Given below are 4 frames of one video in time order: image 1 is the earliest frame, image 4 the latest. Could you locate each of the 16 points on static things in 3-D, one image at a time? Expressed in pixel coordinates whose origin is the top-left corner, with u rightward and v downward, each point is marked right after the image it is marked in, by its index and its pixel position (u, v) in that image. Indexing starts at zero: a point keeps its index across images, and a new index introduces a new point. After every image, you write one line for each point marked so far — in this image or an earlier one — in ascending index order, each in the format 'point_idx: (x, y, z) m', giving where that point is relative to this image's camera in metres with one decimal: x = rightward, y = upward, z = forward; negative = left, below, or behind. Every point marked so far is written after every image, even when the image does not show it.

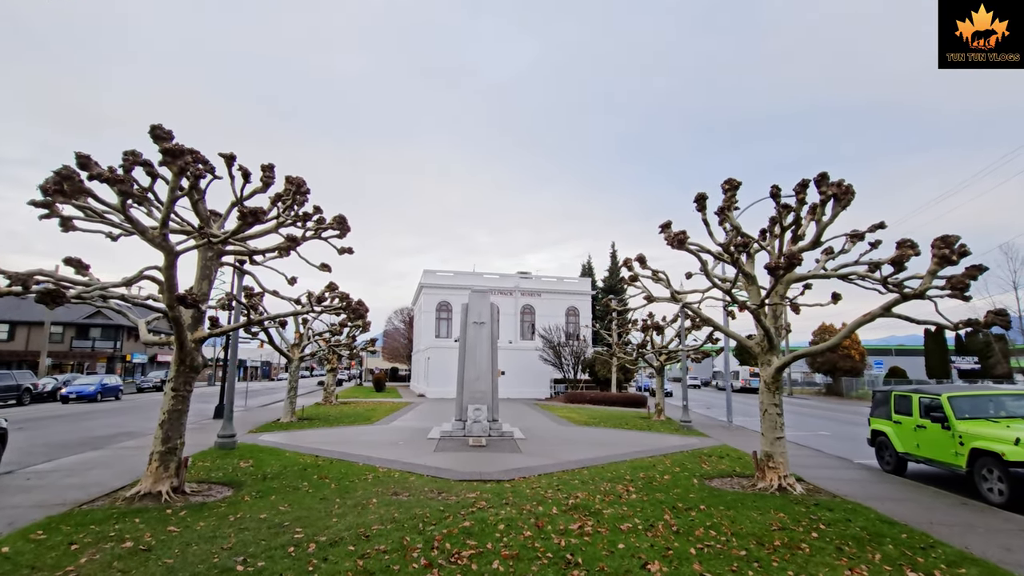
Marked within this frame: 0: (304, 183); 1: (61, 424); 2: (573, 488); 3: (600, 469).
0: (-3.2, +1.6, +8.3) m
1: (-15.6, -4.7, +18.8) m
2: (+1.0, -3.3, +8.9) m
3: (+1.7, -3.6, +10.7) m
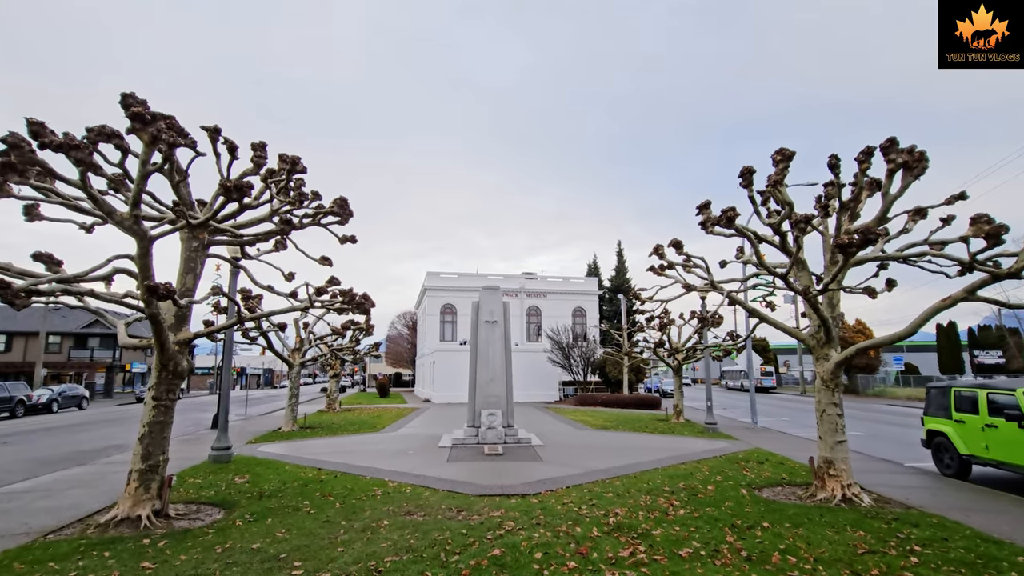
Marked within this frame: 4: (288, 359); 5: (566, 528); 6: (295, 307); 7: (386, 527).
0: (-2.9, +1.7, +7.3) m
1: (-15.2, -4.9, +17.7) m
2: (+1.4, -3.1, +7.9) m
3: (+2.2, -3.4, +9.6) m
4: (-8.2, -2.6, +19.7) m
5: (+0.7, -3.0, +6.6) m
6: (-3.0, -0.3, +7.5) m
7: (-1.6, -2.9, +6.6) m
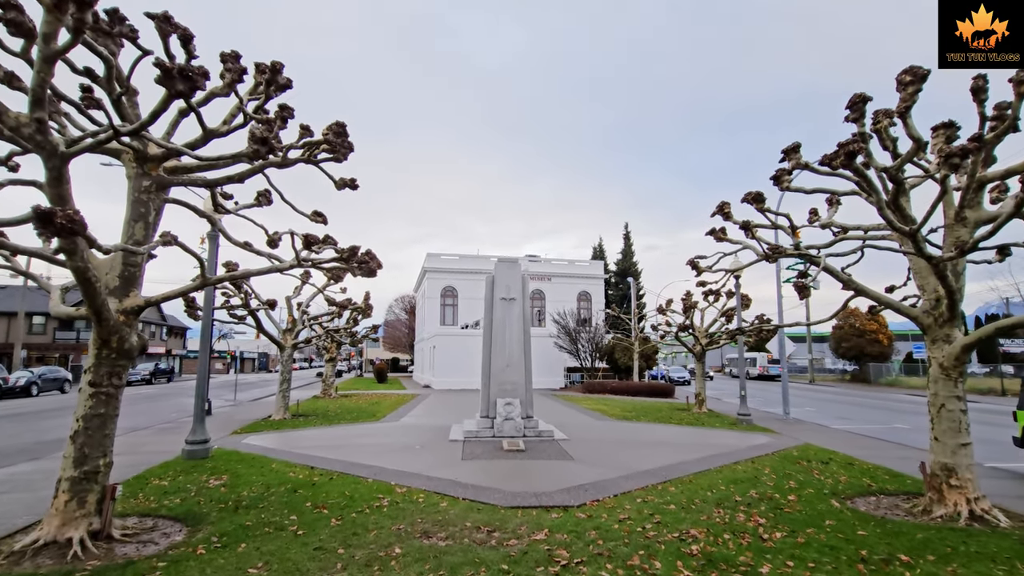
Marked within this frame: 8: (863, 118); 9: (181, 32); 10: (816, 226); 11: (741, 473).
0: (-2.3, +2.2, +5.5) m
1: (-14.7, -4.0, +16.0) m
2: (+1.9, -2.7, +6.2) m
3: (+2.6, -2.9, +7.9) m
4: (-7.8, -1.7, +18.0) m
5: (+1.2, -2.5, +5.0) m
6: (-2.5, +0.2, +5.8) m
7: (-1.0, -2.5, +5.0) m
8: (+4.2, +2.0, +6.5) m
9: (-3.0, +2.3, +4.9) m
10: (+5.0, +1.0, +8.8) m
11: (+3.8, -3.1, +8.9) m
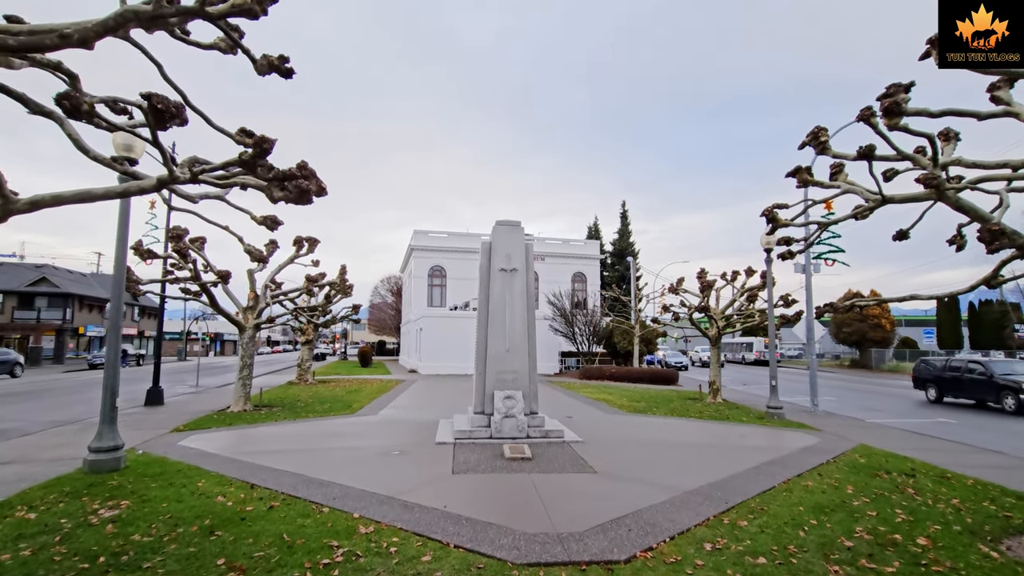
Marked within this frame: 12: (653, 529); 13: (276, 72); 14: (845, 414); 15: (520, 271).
0: (-2.1, +2.6, +3.1) m
1: (-14.8, -3.2, +13.5) m
2: (+2.1, -2.3, +4.0) m
3: (+2.8, -2.5, +5.8) m
4: (-7.9, -0.9, +15.5) m
5: (+1.4, -2.1, +2.7) m
6: (-2.3, +0.7, +3.4) m
7: (-0.9, -2.1, +2.7) m
8: (+4.4, +2.4, +4.2) m
9: (-2.8, +2.7, +2.4) m
10: (+5.1, +1.4, +6.6) m
11: (+3.9, -2.6, +6.8) m
12: (+1.4, -2.4, +5.5) m
13: (-1.8, +1.6, +4.1) m
14: (+10.1, -3.8, +16.4) m
15: (+0.2, +0.3, +11.2) m
